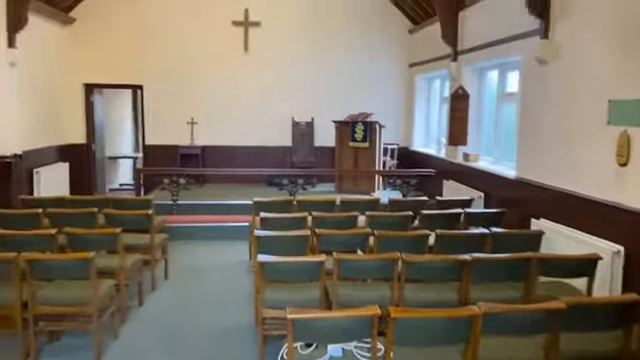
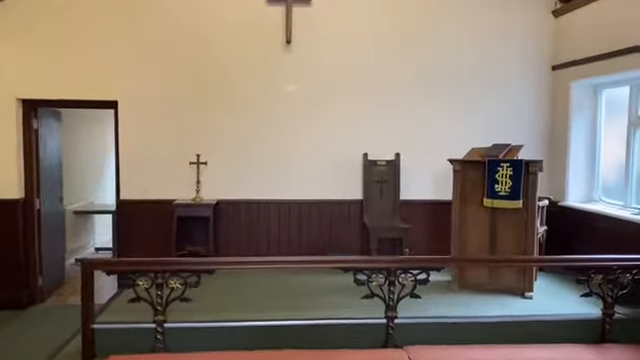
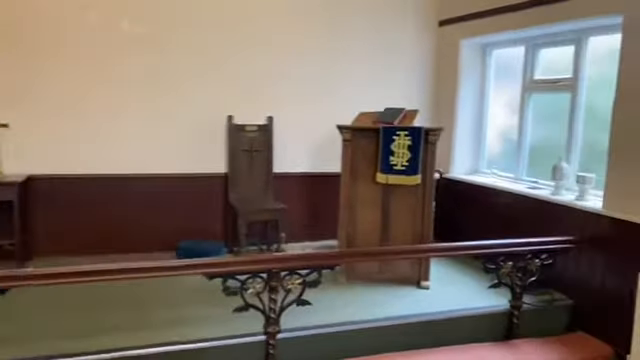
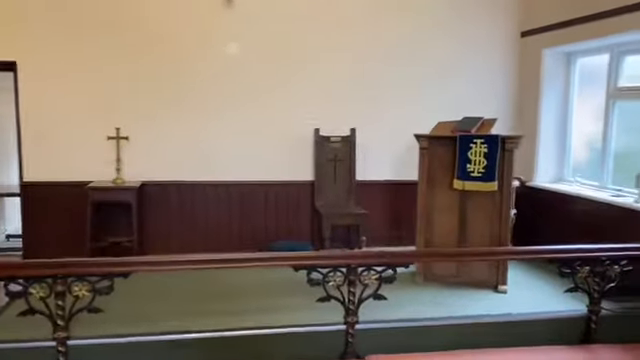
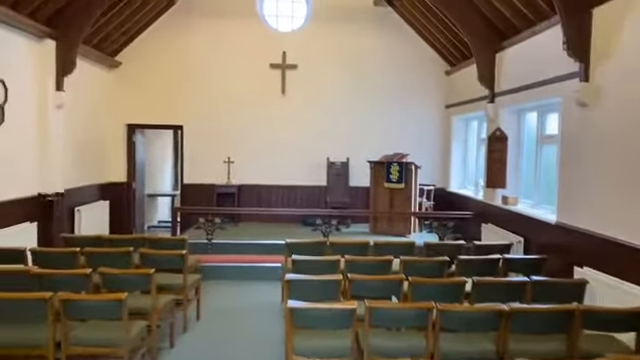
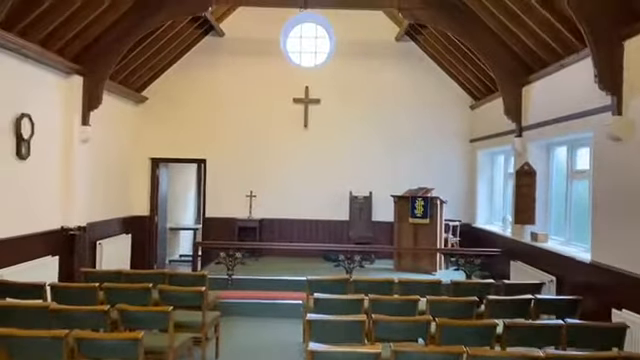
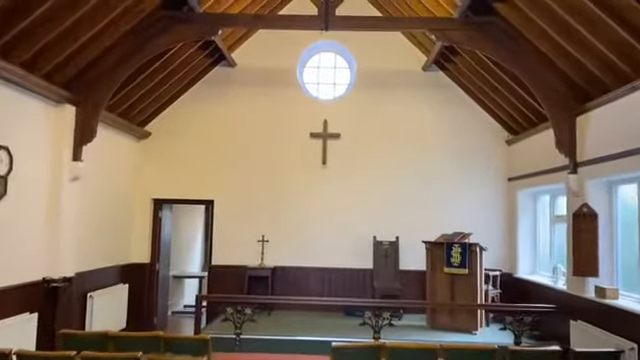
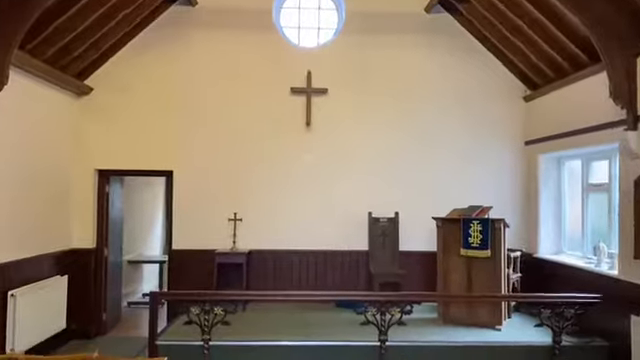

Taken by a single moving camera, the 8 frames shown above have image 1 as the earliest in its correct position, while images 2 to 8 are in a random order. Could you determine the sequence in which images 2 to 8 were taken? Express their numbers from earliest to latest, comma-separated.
5, 6, 7, 8, 2, 4, 3
